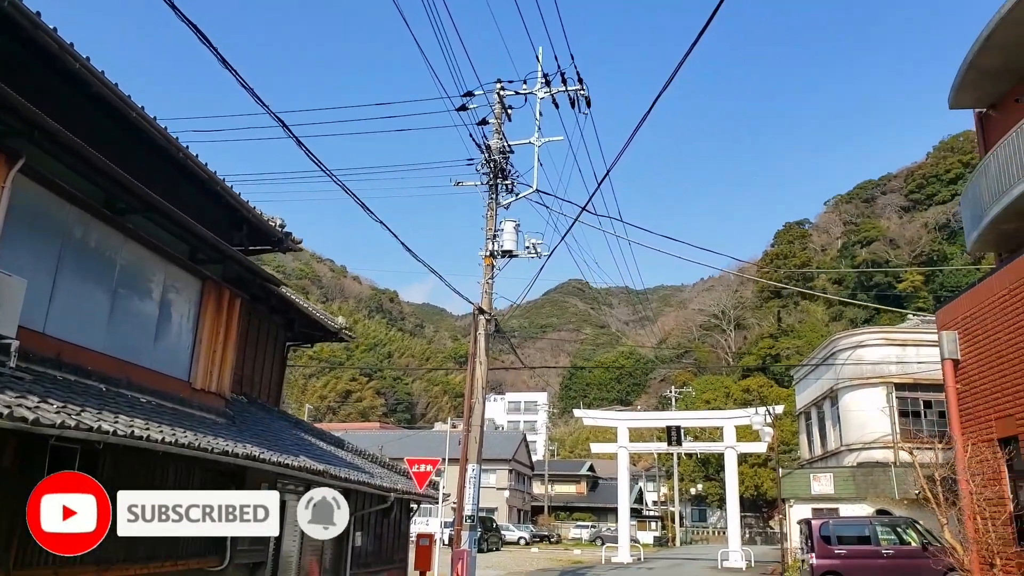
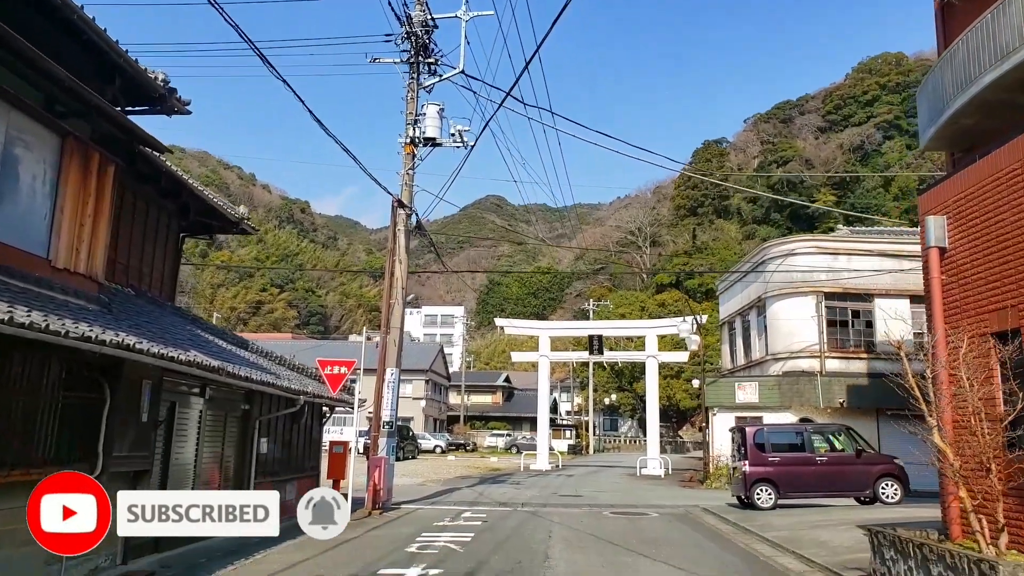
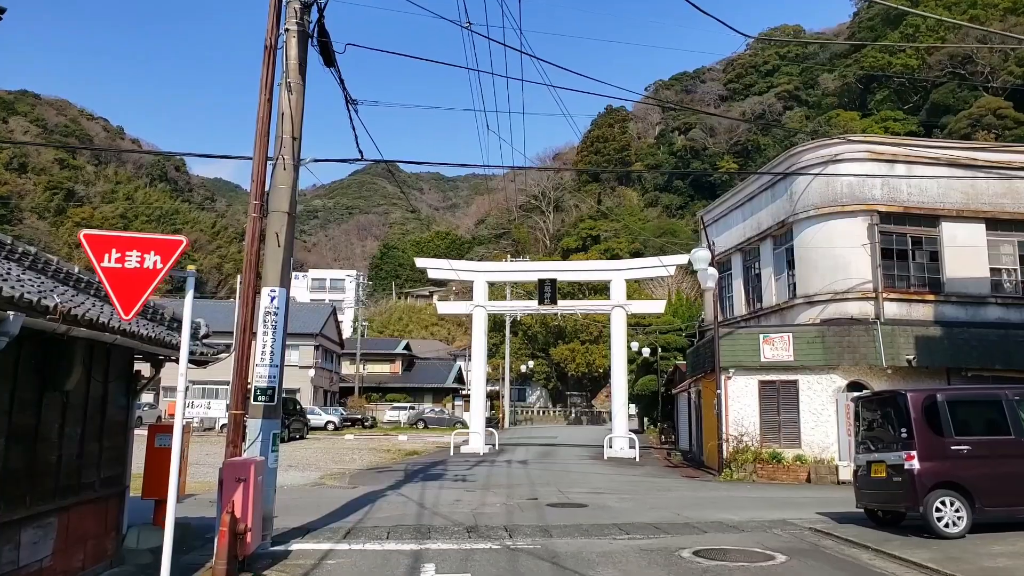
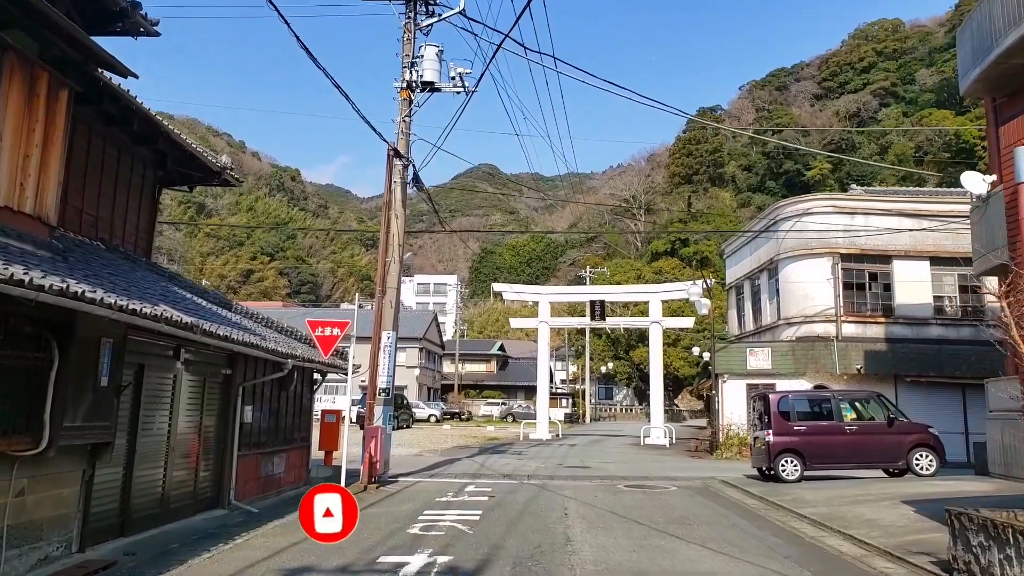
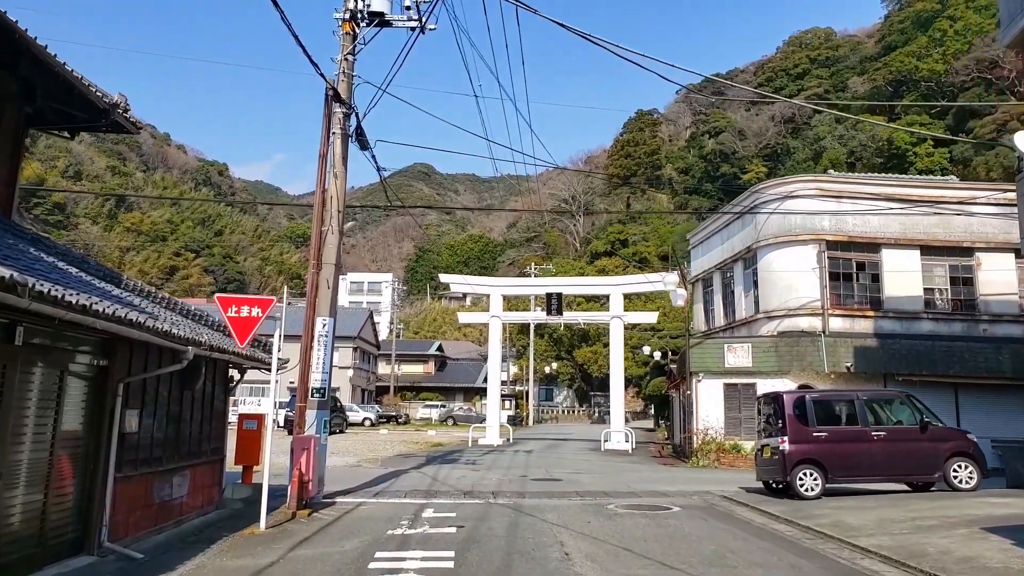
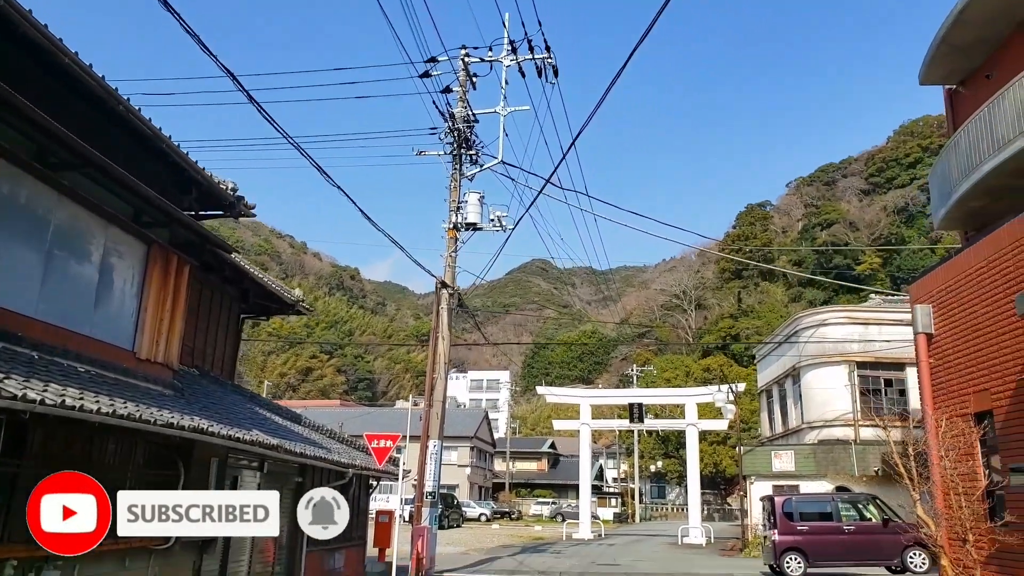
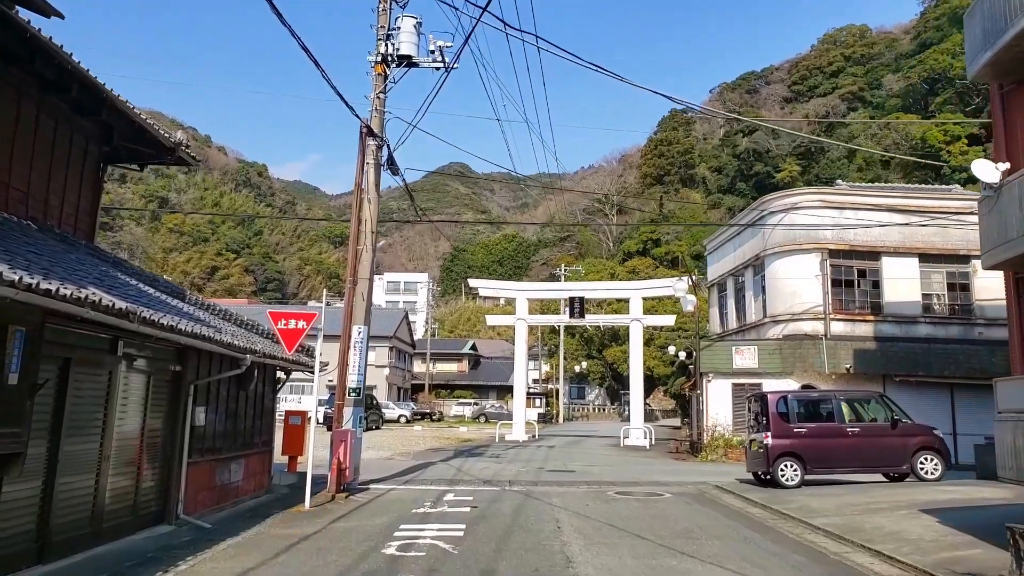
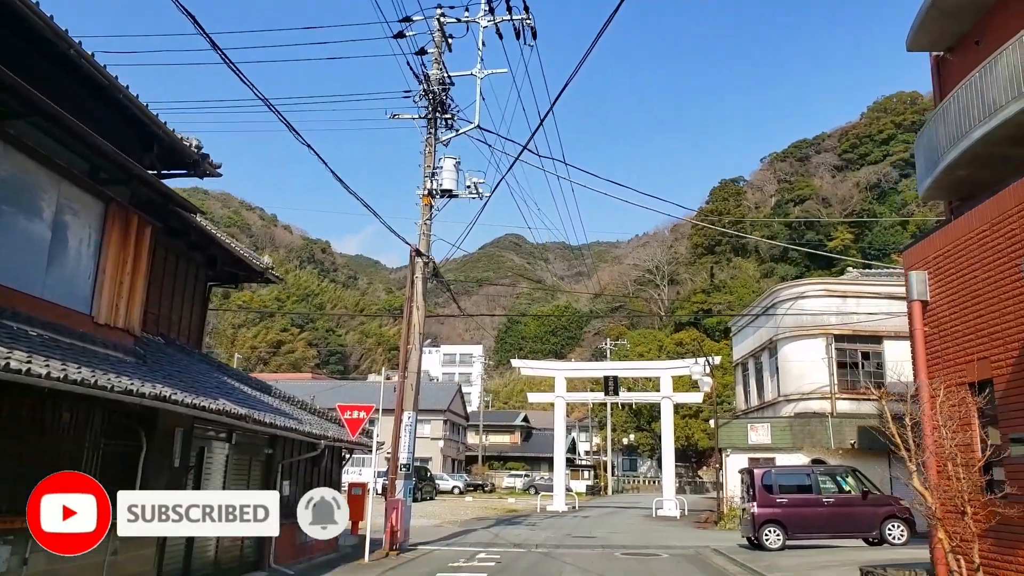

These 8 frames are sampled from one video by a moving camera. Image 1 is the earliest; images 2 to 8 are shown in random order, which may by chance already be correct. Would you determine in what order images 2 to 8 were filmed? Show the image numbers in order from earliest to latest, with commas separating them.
6, 8, 2, 4, 7, 5, 3
